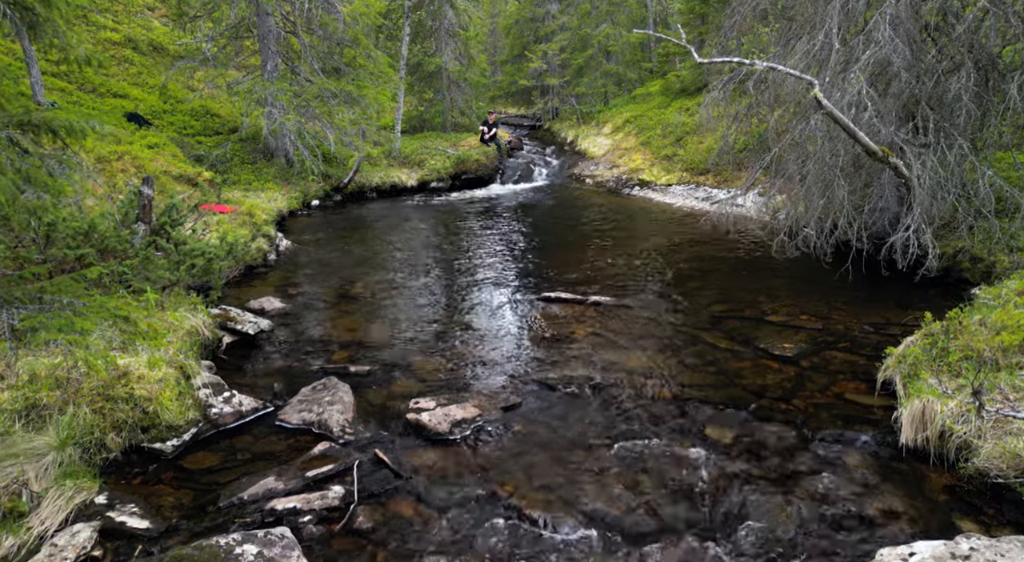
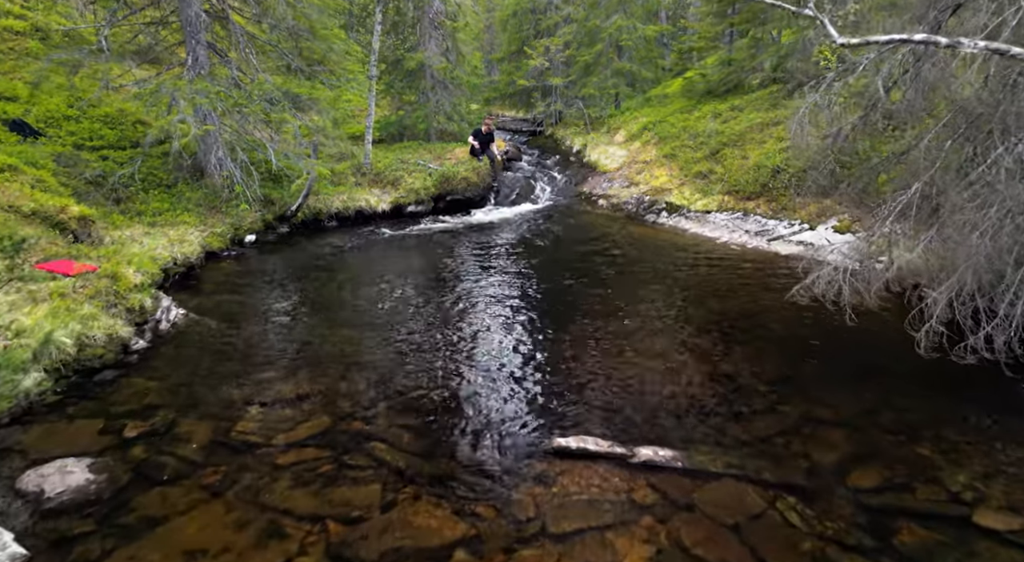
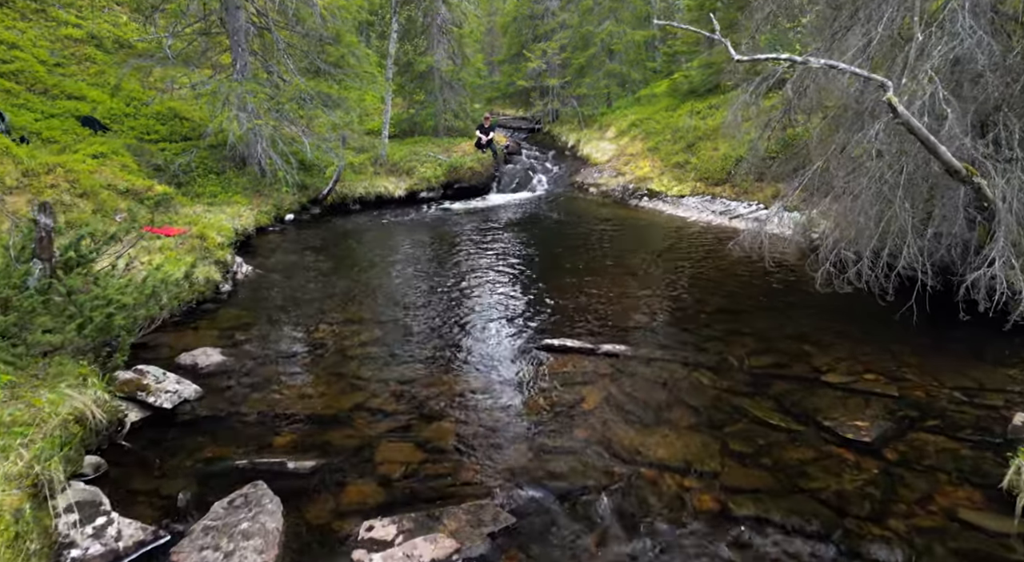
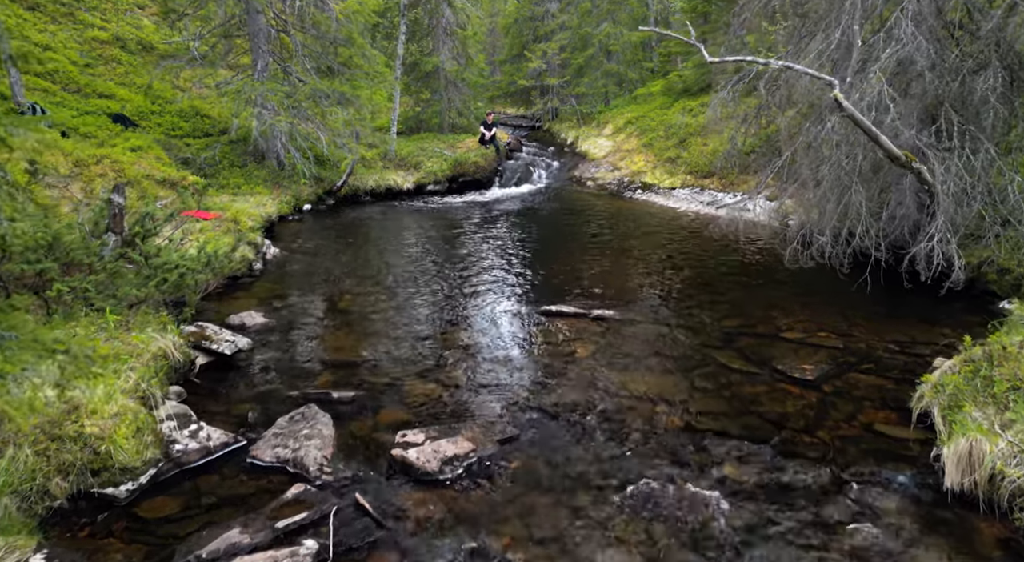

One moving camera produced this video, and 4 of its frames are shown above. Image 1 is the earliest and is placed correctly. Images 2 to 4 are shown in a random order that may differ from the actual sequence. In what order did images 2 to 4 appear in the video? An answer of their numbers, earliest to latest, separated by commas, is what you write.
4, 3, 2
